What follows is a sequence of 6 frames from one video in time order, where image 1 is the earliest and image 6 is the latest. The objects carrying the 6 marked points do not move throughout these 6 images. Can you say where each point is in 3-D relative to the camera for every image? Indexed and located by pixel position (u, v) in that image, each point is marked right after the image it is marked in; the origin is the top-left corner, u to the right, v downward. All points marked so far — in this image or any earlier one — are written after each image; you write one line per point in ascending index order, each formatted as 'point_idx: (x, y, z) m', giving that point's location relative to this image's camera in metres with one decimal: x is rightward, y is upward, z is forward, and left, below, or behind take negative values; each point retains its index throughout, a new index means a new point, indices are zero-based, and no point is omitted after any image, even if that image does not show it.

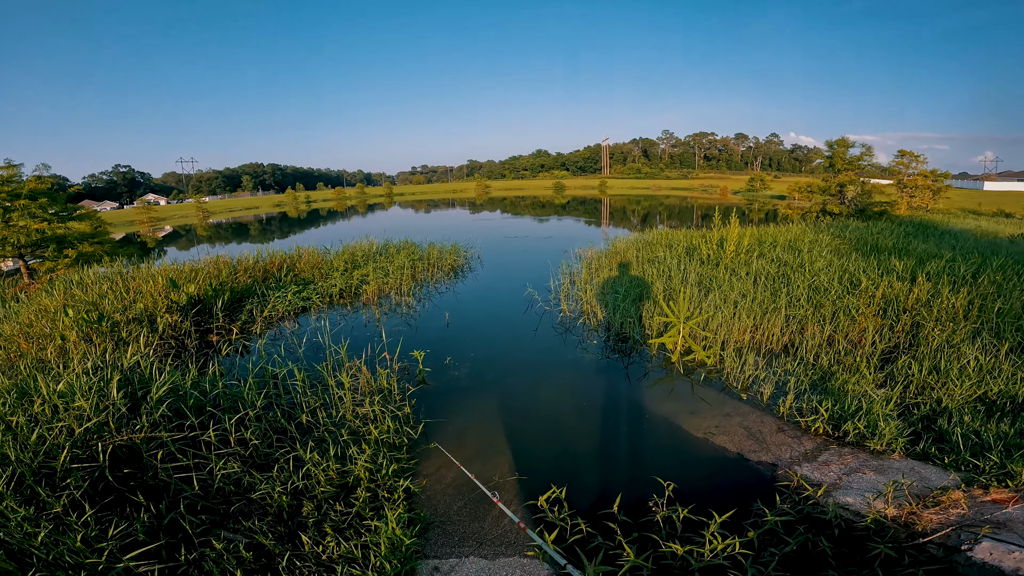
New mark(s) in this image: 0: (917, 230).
0: (+10.9, +1.4, +11.4) m
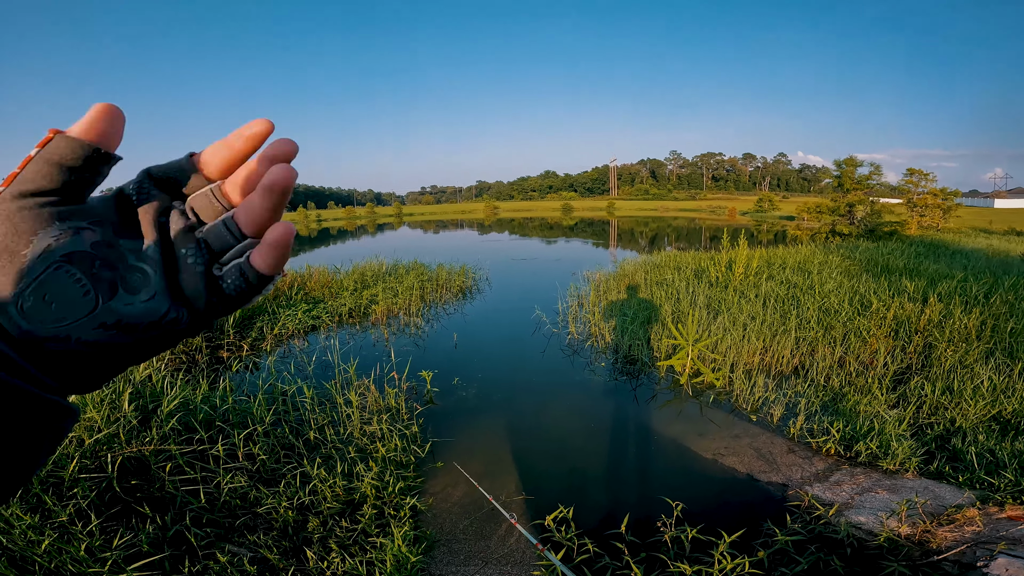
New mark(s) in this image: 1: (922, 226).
0: (+11.3, +1.1, +11.5) m
1: (+15.3, +2.4, +15.9) m
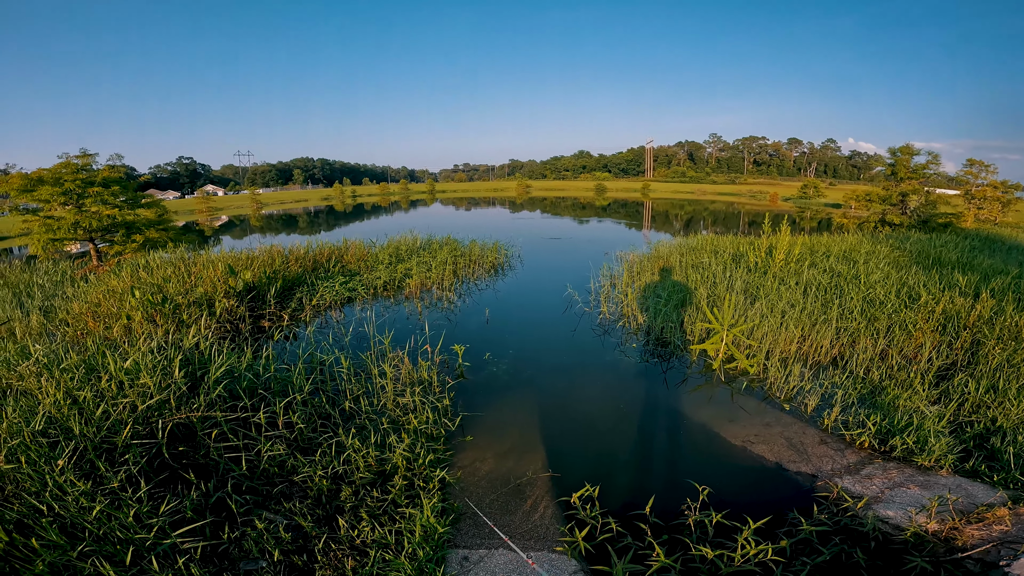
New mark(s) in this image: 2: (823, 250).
0: (+12.3, +1.1, +11.3) m
1: (+16.8, +2.4, +15.4) m
2: (+7.4, +0.9, +10.3) m
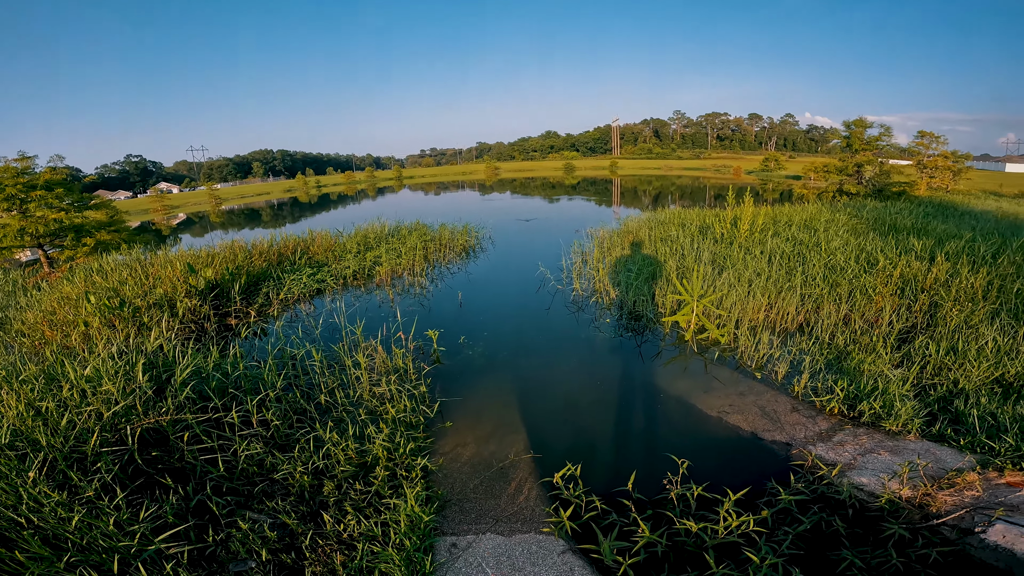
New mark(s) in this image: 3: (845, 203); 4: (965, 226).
0: (+11.4, +1.8, +11.4) m
1: (+15.4, +3.5, +15.6) m
2: (+6.5, +1.2, +10.1) m
3: (+9.8, +2.1, +12.5) m
4: (+9.9, +1.0, +9.2) m
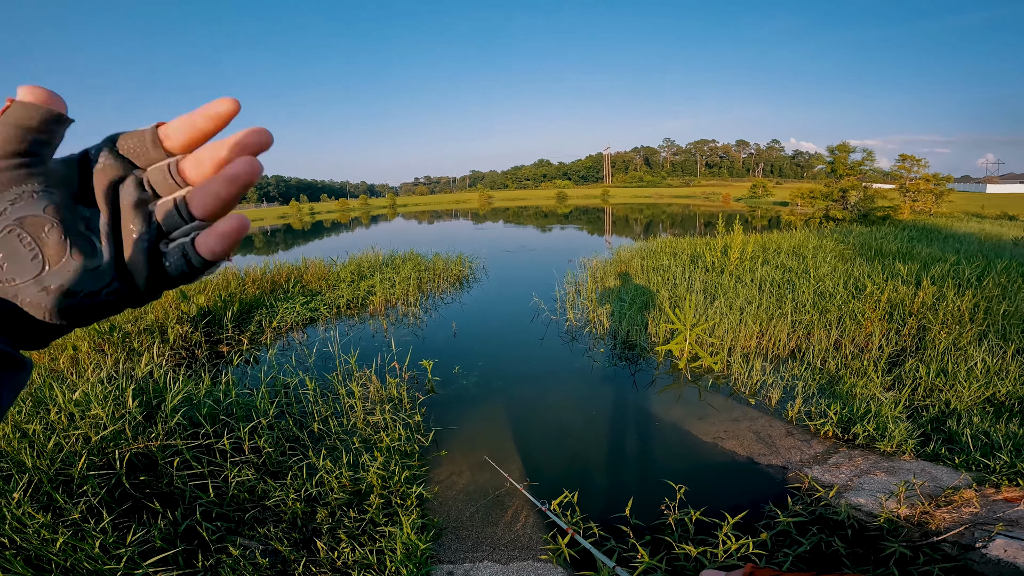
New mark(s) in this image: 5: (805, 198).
0: (+11.3, +1.4, +11.6) m
1: (+15.3, +2.9, +16.1) m
2: (+6.4, +1.0, +10.2) m
3: (+9.7, +1.7, +12.7) m
4: (+9.8, +0.8, +9.5) m
5: (+12.0, +3.6, +17.2) m
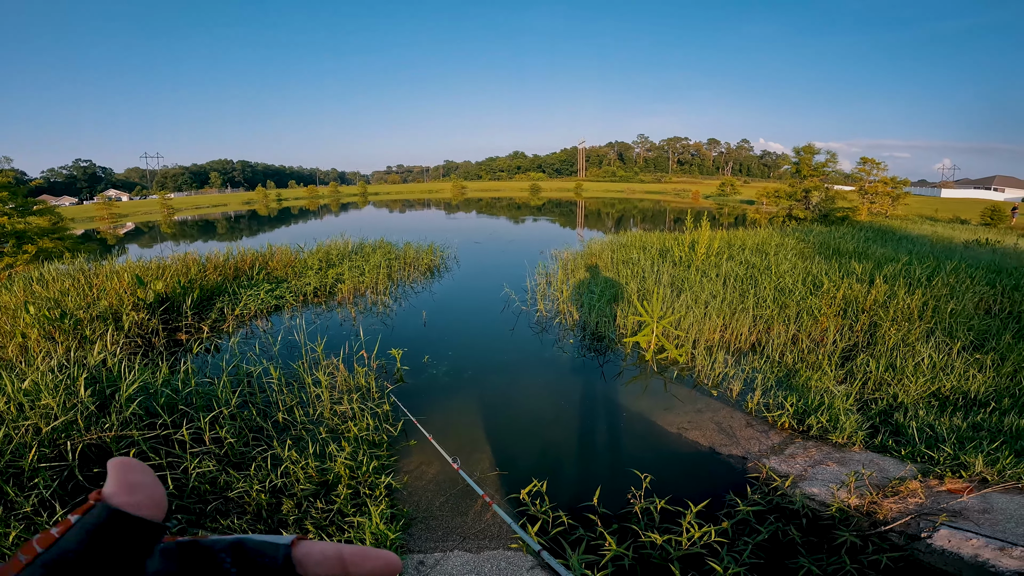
0: (+10.6, +1.5, +12.1) m
1: (+14.3, +3.0, +16.8) m
2: (+5.8, +1.1, +10.4) m
3: (+8.9, +1.8, +13.1) m
4: (+9.2, +0.9, +9.8) m
5: (+10.9, +3.8, +17.6) m
